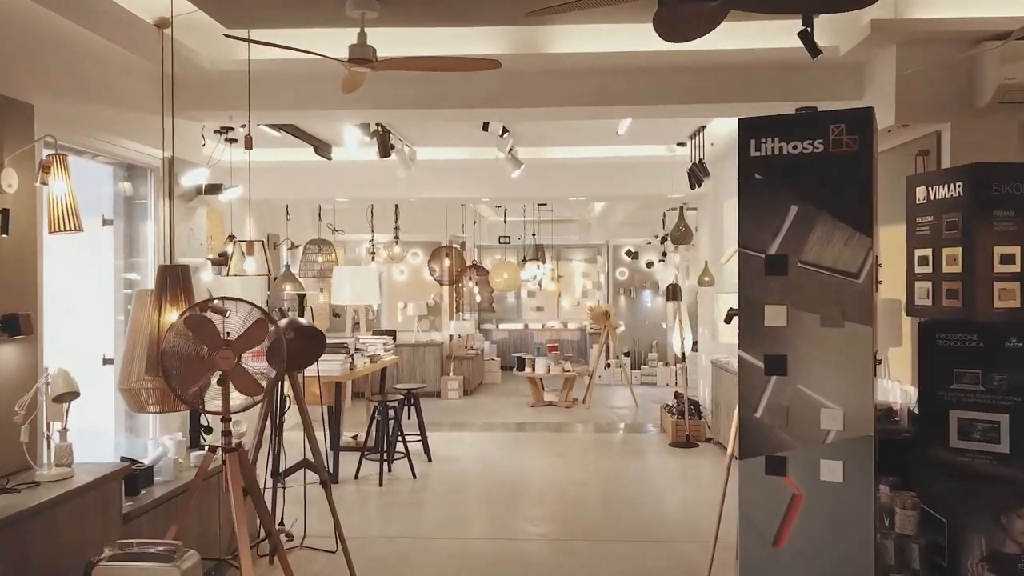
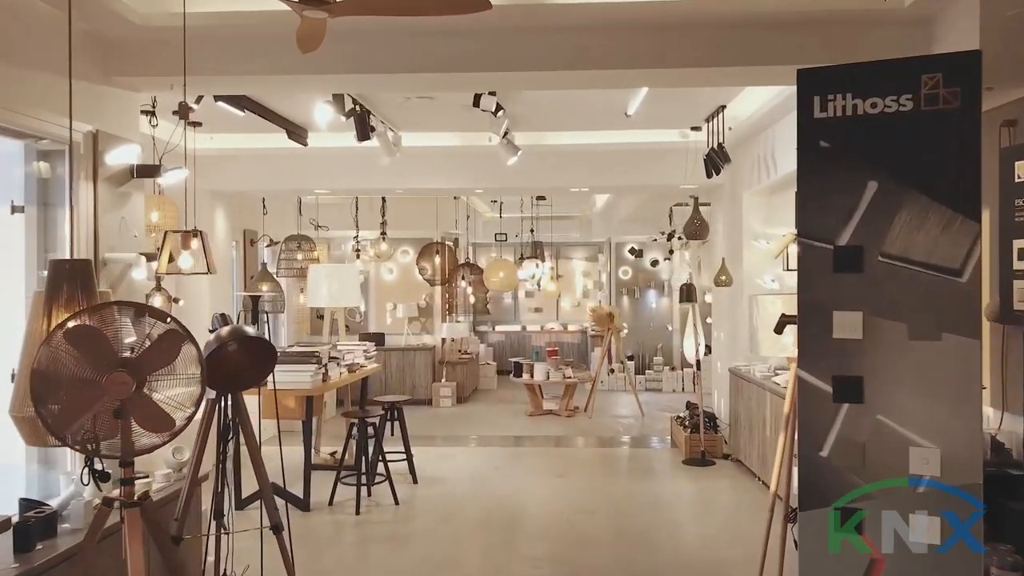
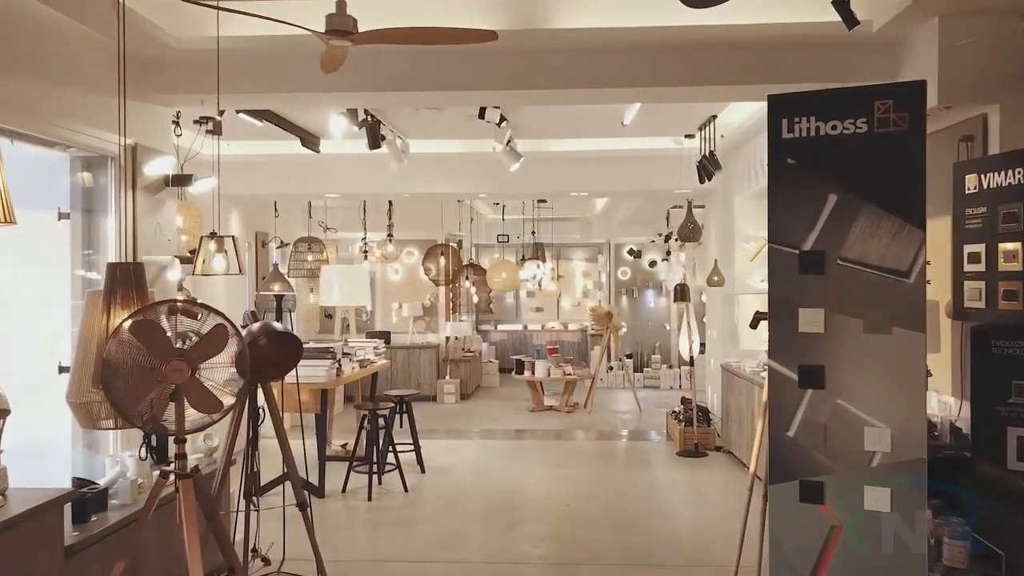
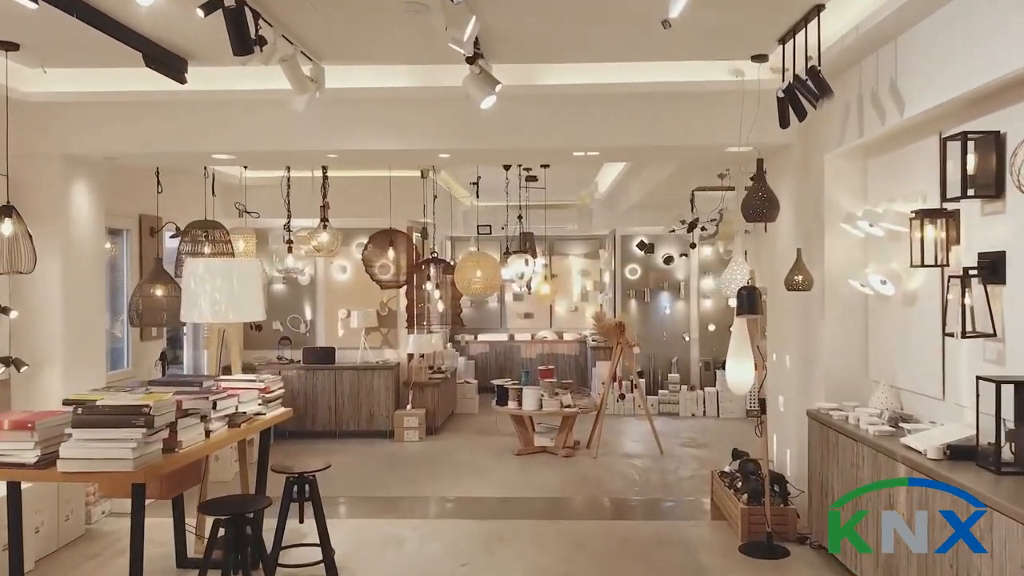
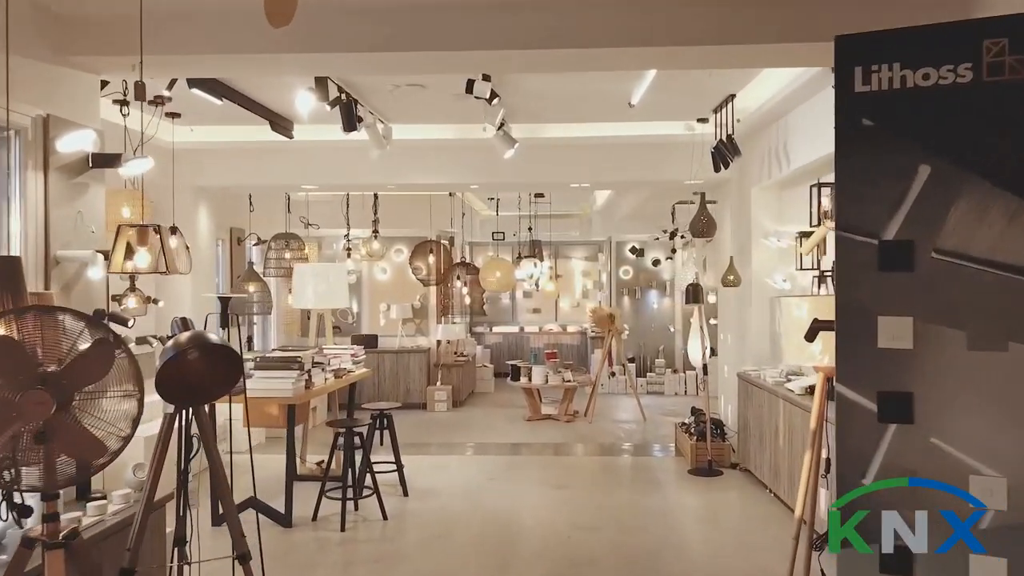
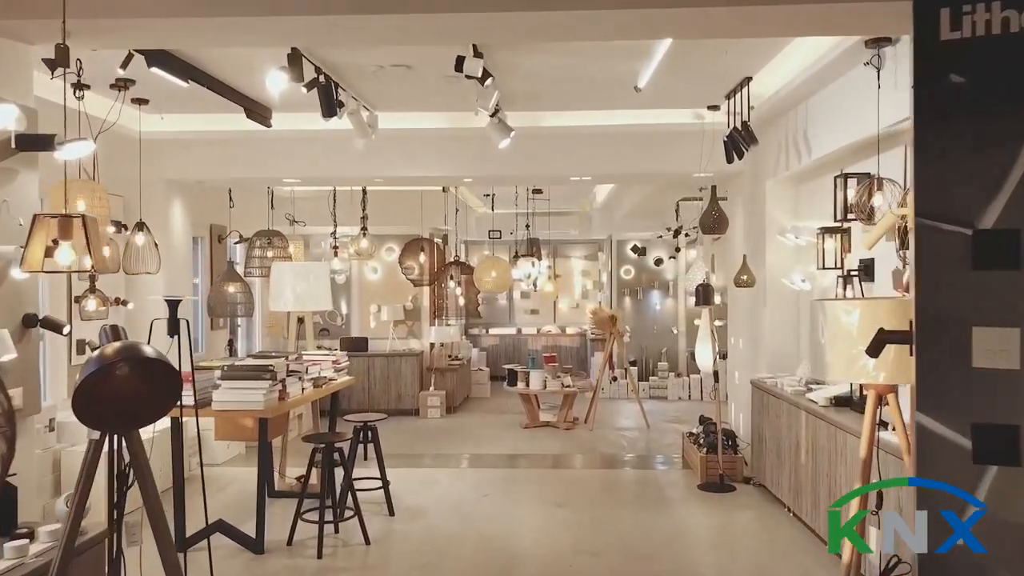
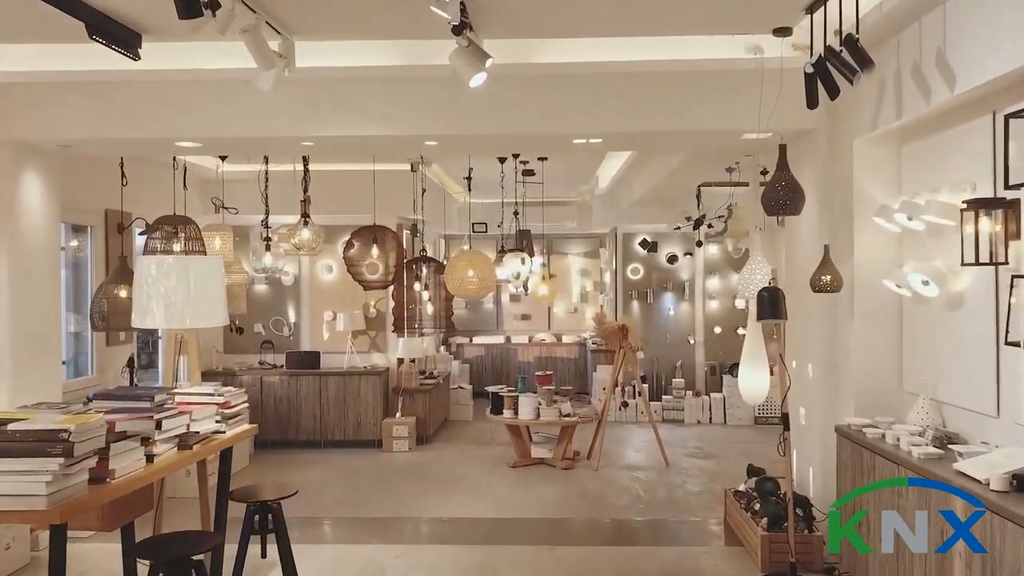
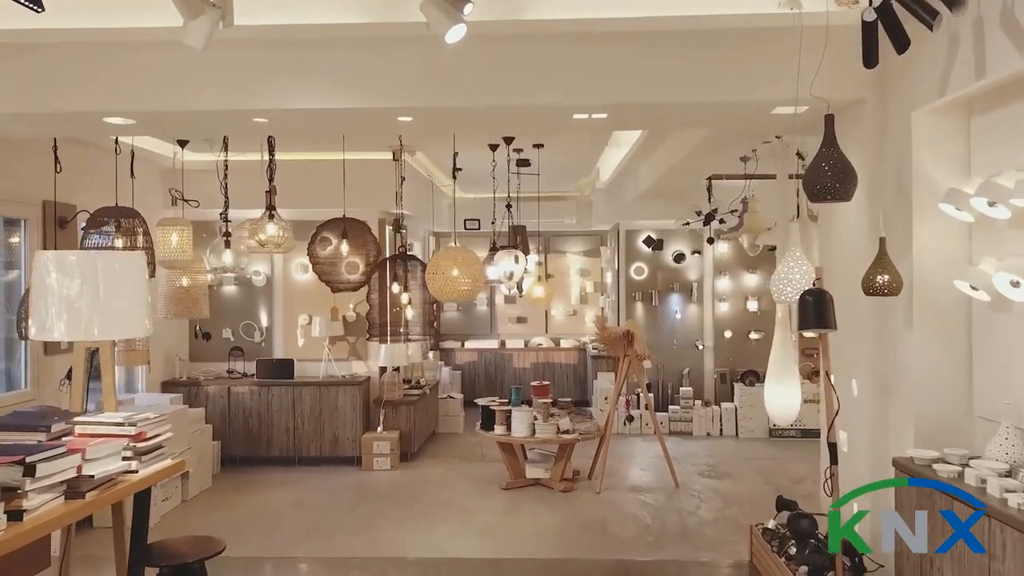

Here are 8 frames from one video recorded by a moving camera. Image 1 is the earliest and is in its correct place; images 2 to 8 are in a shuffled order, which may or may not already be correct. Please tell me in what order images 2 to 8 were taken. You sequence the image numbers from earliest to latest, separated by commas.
3, 2, 5, 6, 4, 7, 8
